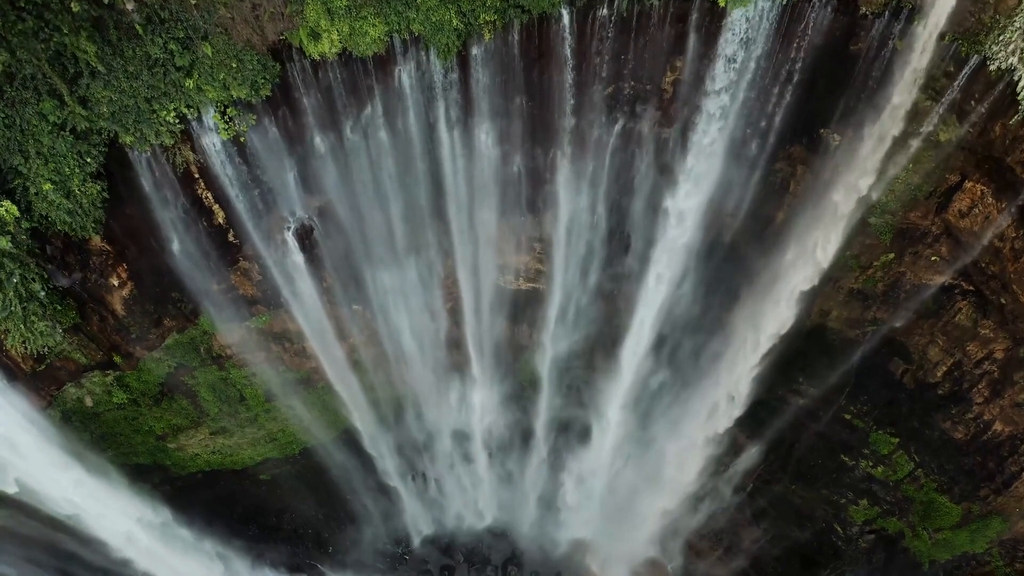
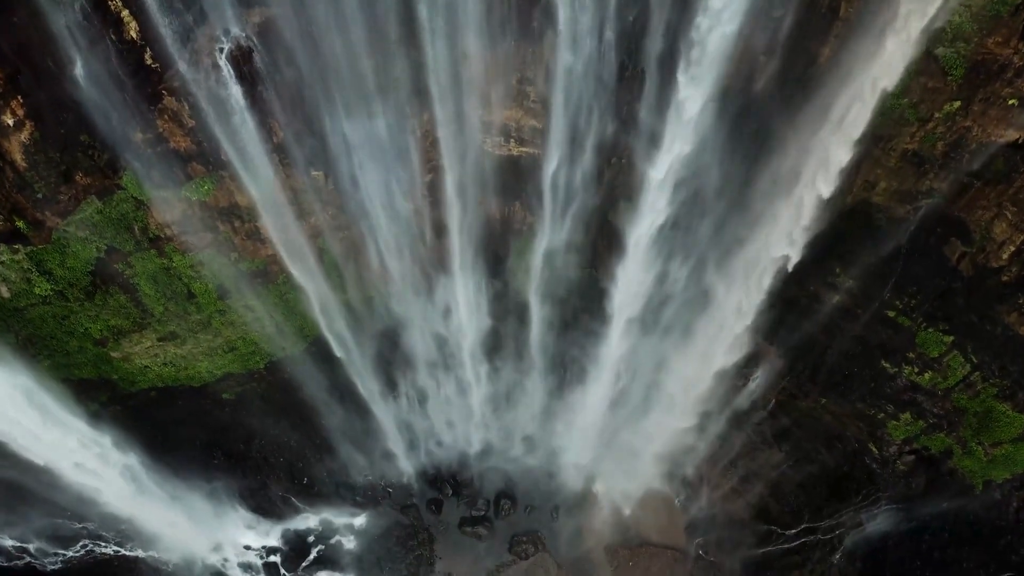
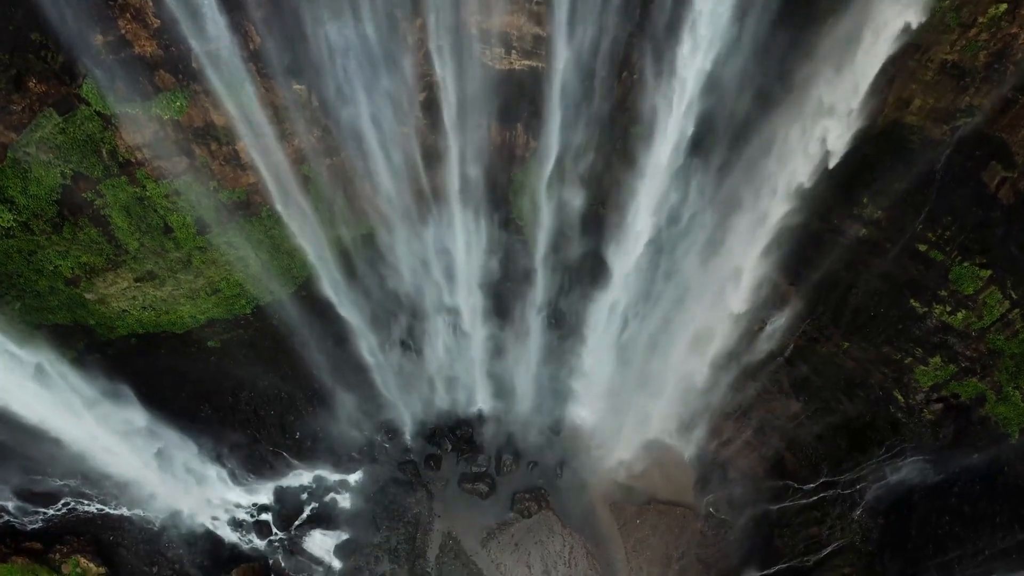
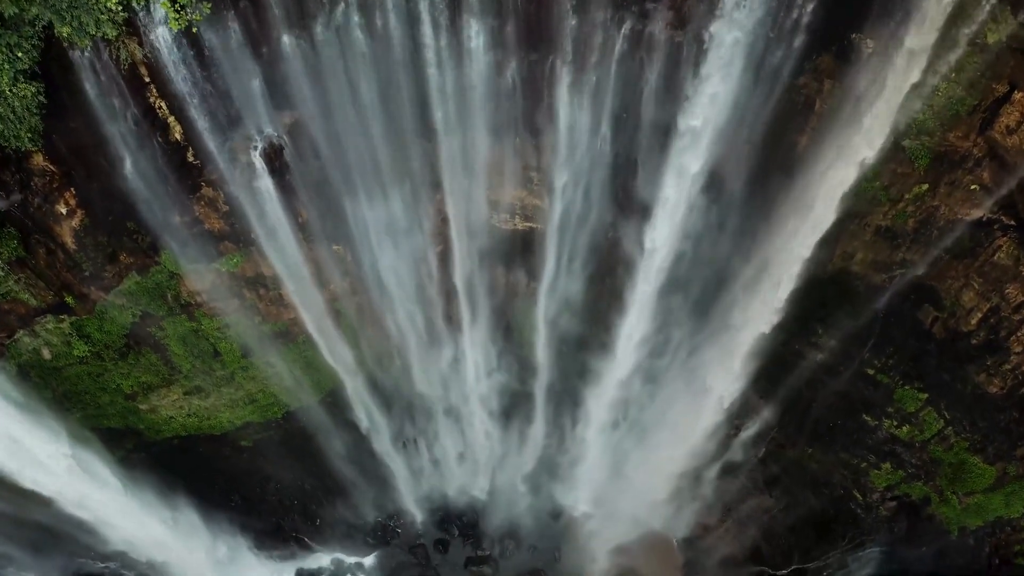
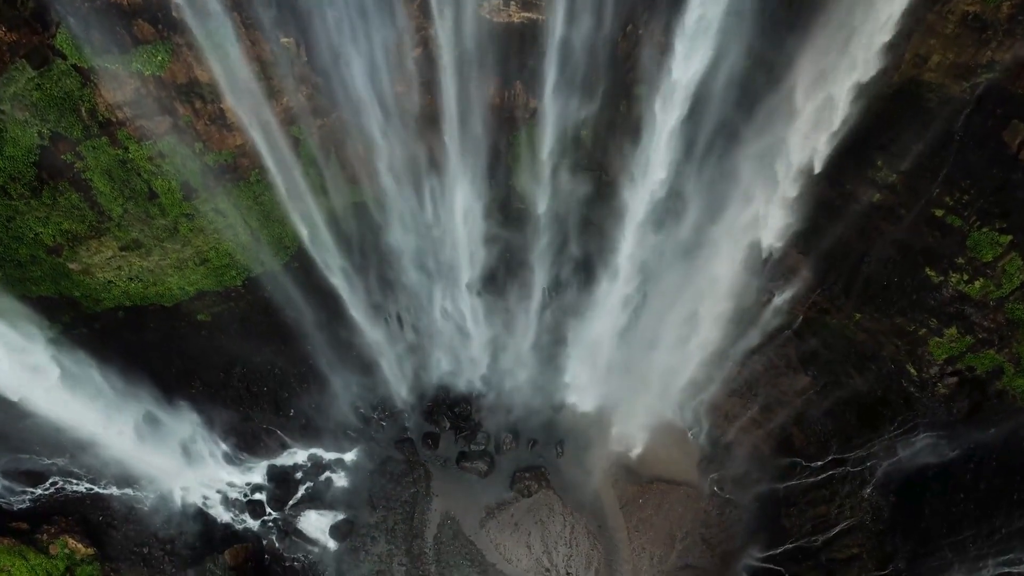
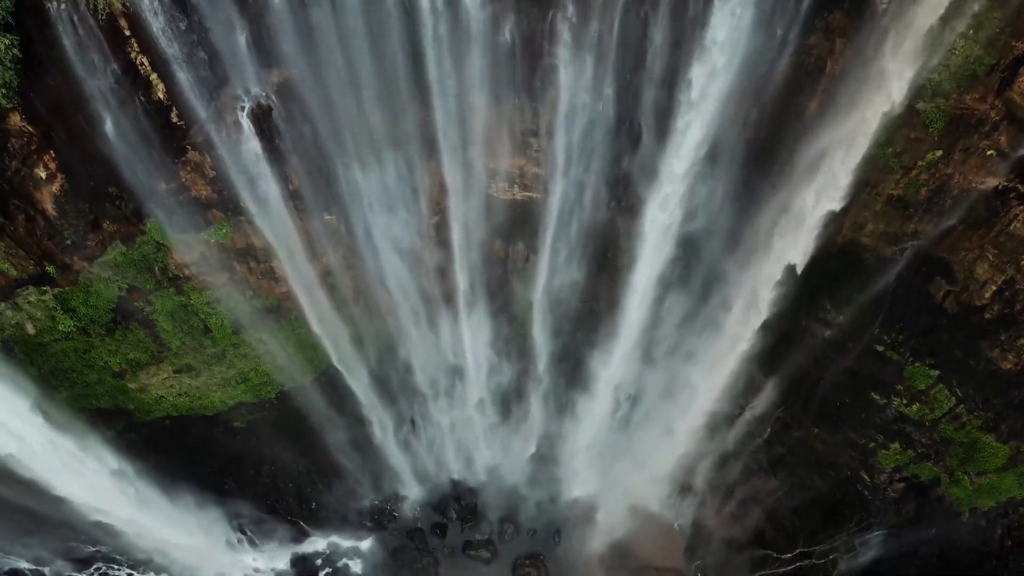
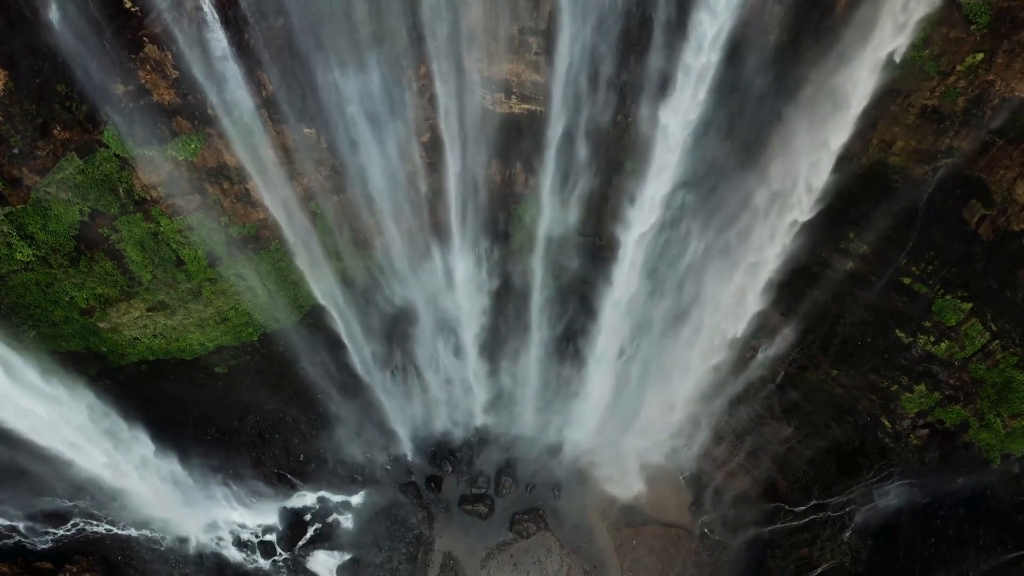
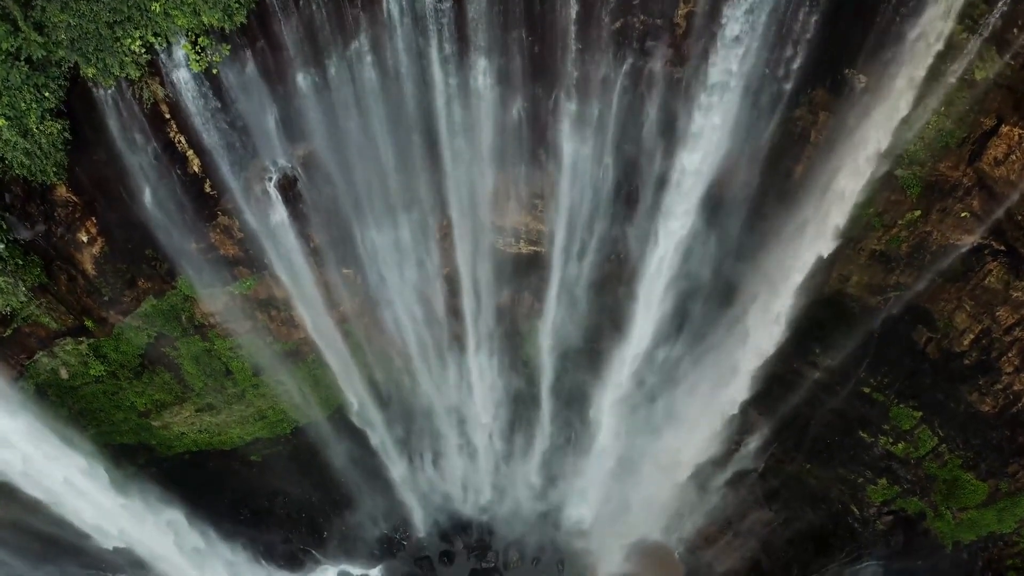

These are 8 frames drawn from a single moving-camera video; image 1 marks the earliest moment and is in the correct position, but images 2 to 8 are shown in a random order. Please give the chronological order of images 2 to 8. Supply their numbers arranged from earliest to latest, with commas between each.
8, 4, 6, 2, 7, 3, 5
